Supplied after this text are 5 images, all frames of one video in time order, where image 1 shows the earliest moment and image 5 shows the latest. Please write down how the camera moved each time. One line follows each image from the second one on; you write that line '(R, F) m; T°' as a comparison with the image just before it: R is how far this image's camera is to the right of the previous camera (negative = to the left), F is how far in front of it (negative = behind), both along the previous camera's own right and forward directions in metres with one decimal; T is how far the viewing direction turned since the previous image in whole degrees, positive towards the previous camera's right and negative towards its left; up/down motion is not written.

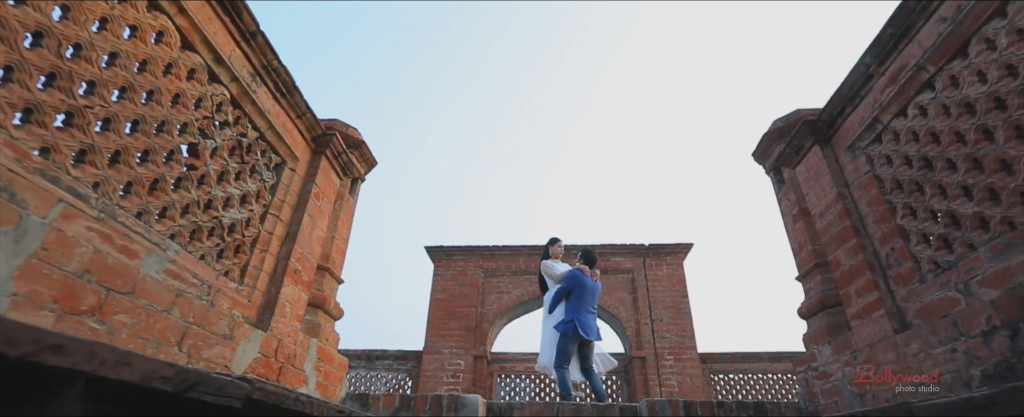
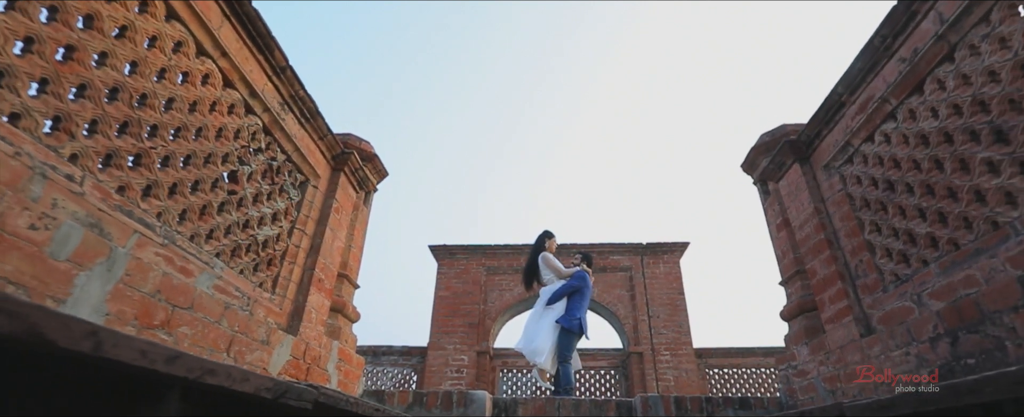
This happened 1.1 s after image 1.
(0.0, -0.3) m; 0°
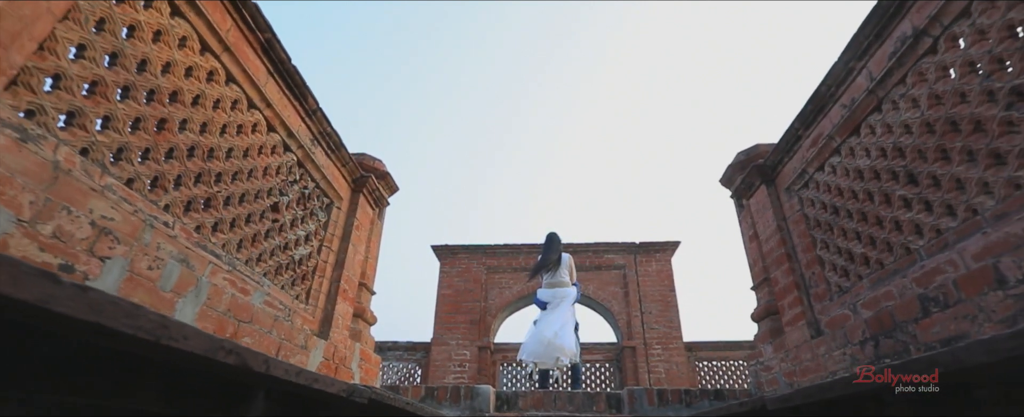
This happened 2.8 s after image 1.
(0.0, -0.6) m; 0°
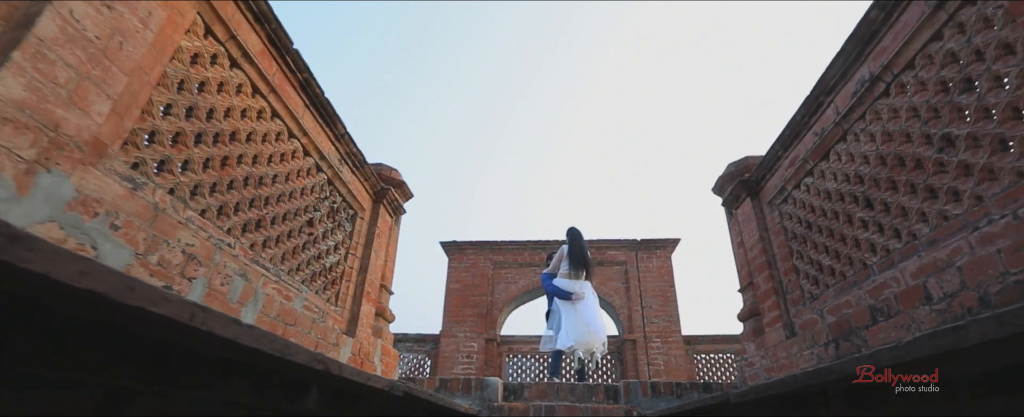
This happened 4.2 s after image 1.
(0.0, -0.5) m; -1°
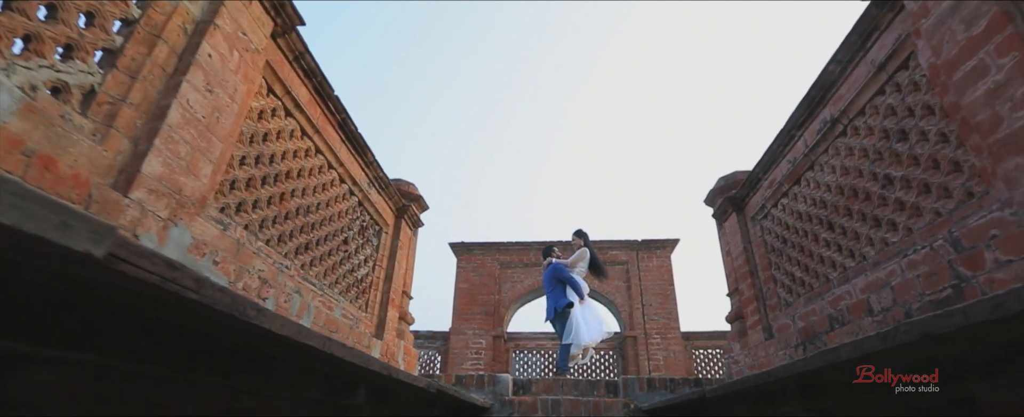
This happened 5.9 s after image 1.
(-0.1, -0.6) m; 0°
